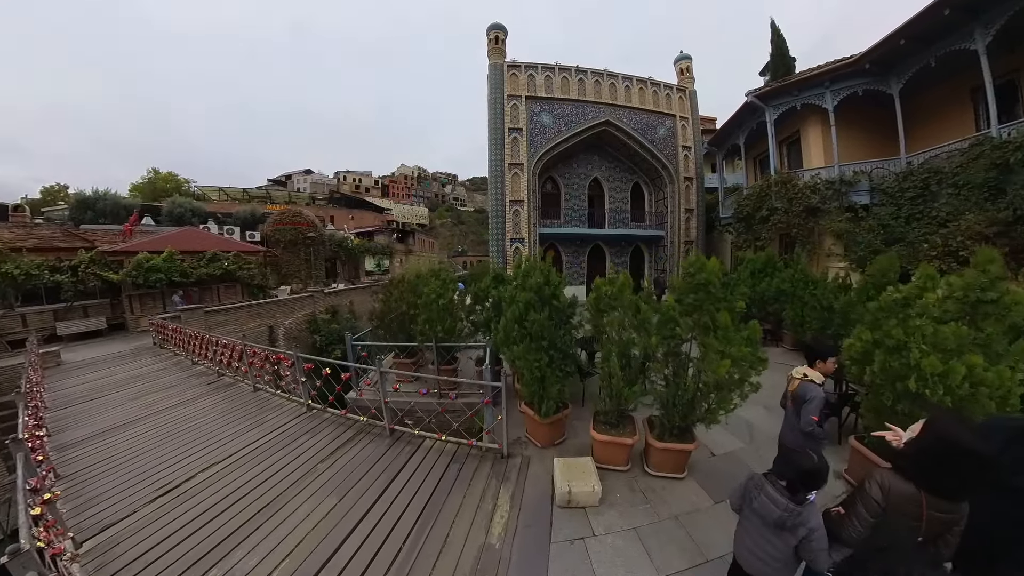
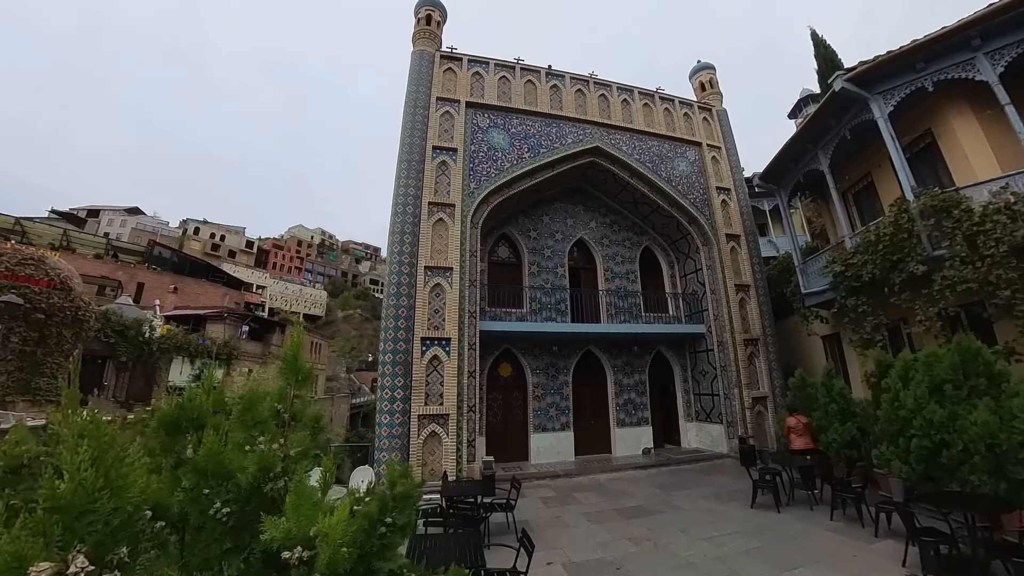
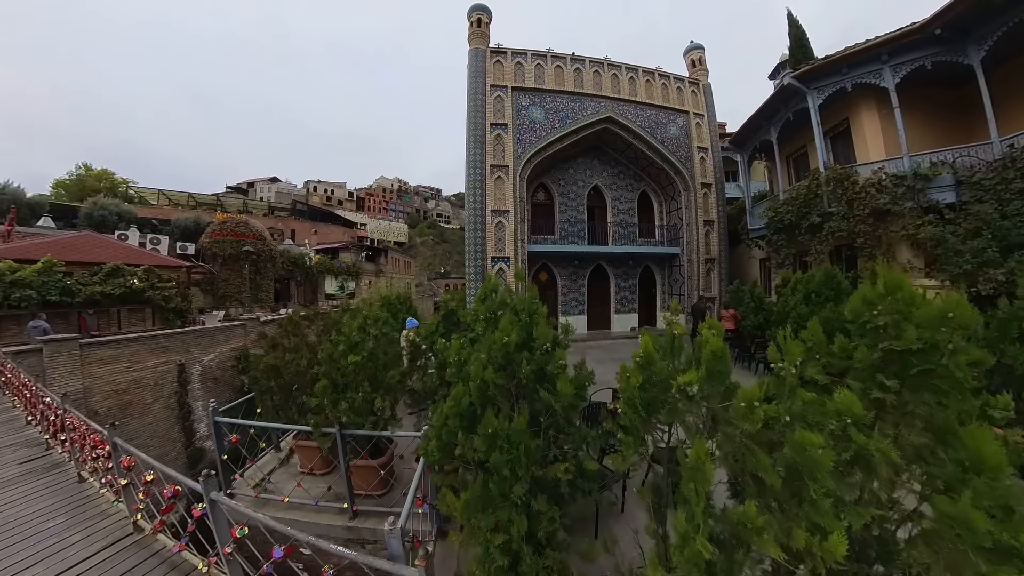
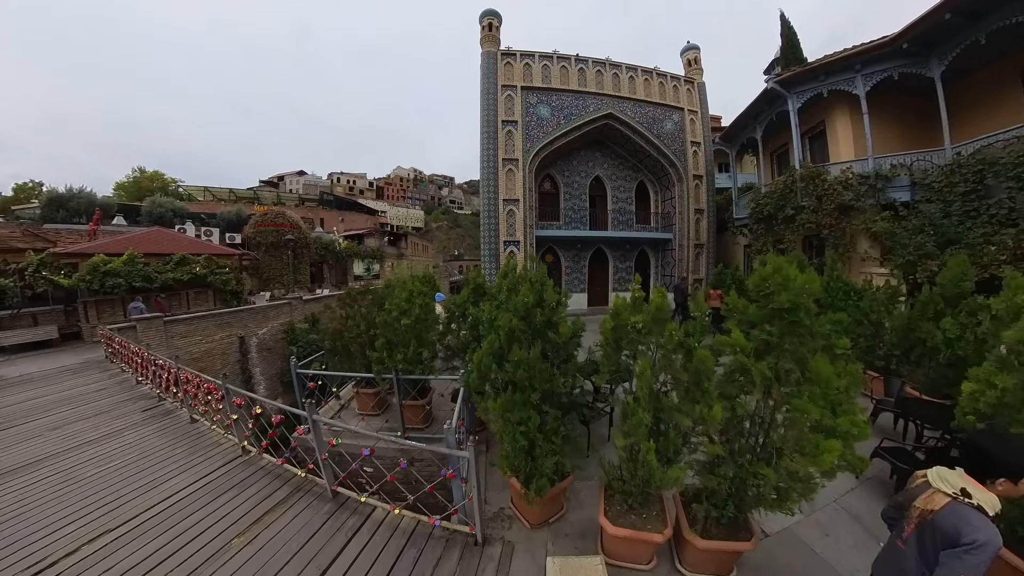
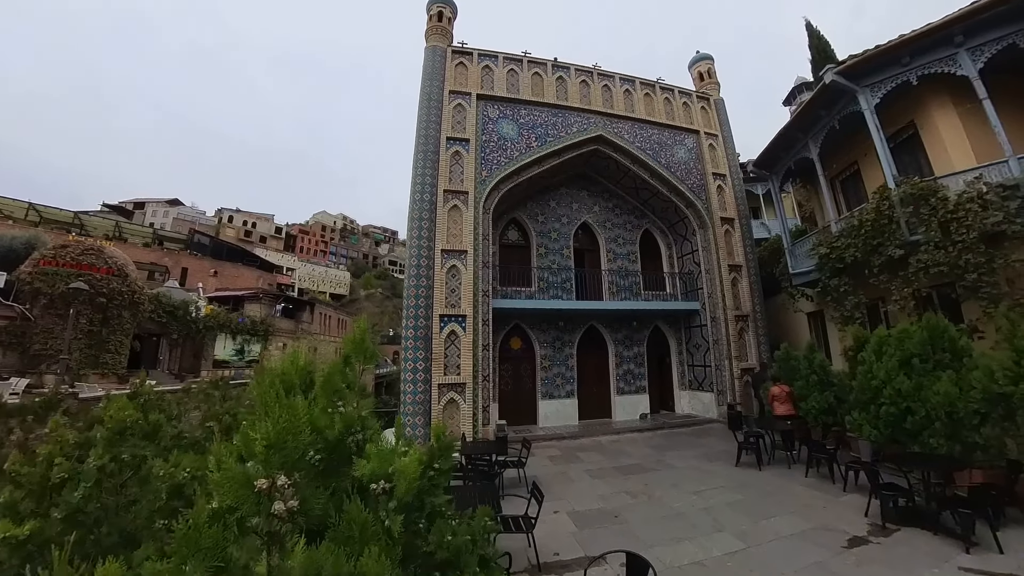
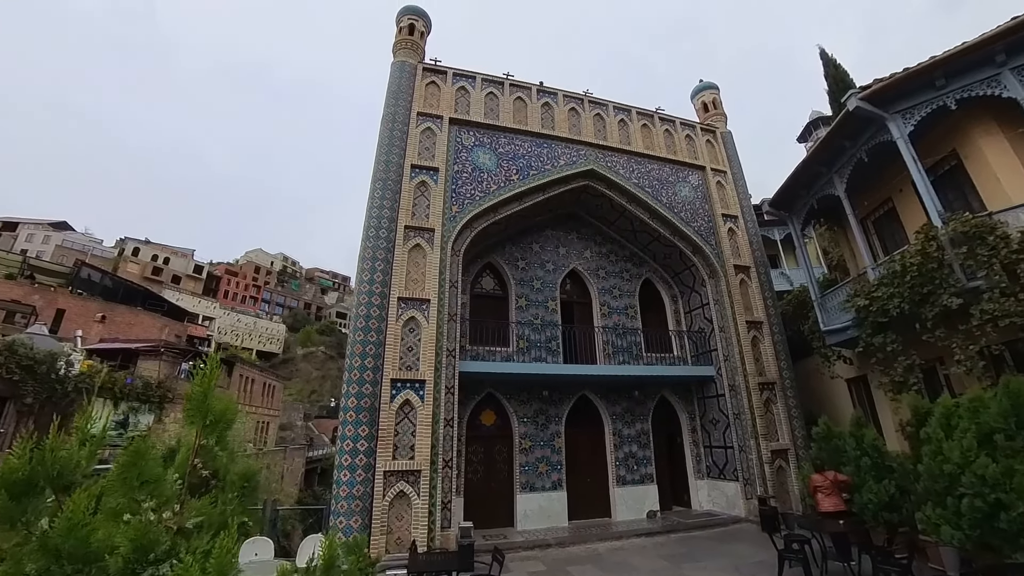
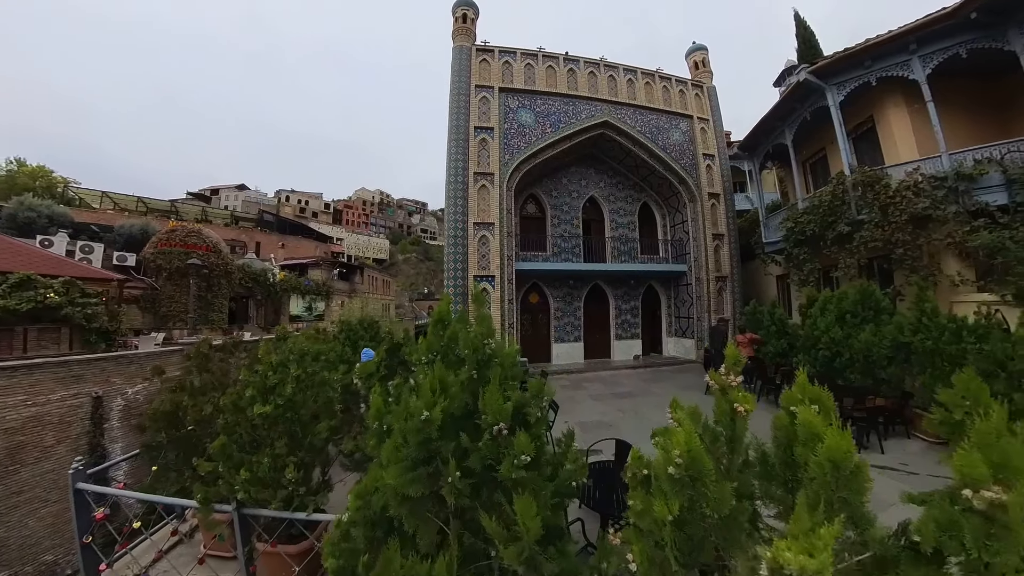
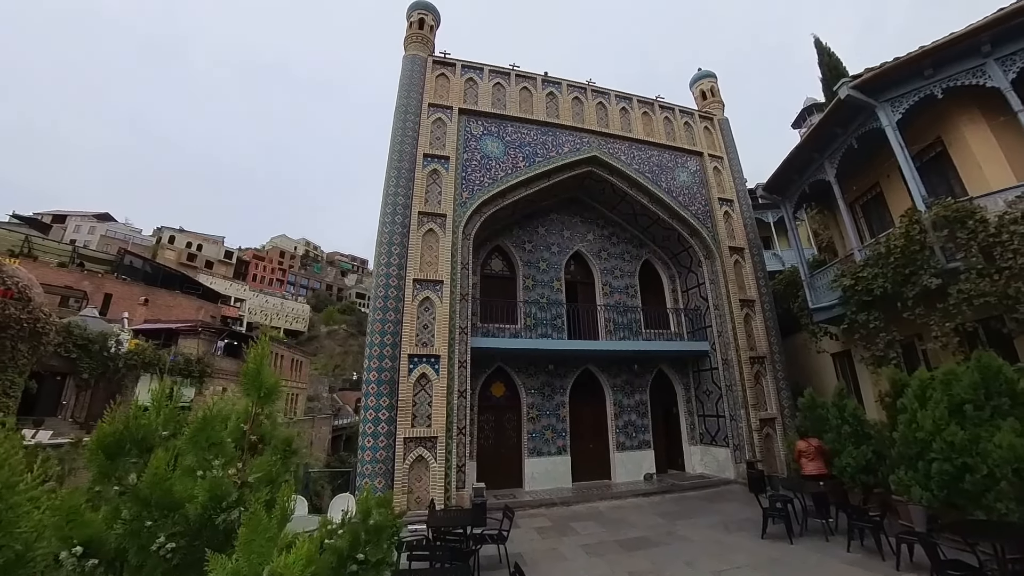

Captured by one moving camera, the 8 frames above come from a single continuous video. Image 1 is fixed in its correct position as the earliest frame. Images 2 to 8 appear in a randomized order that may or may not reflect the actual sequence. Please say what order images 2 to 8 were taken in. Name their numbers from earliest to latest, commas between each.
4, 3, 7, 5, 2, 8, 6
